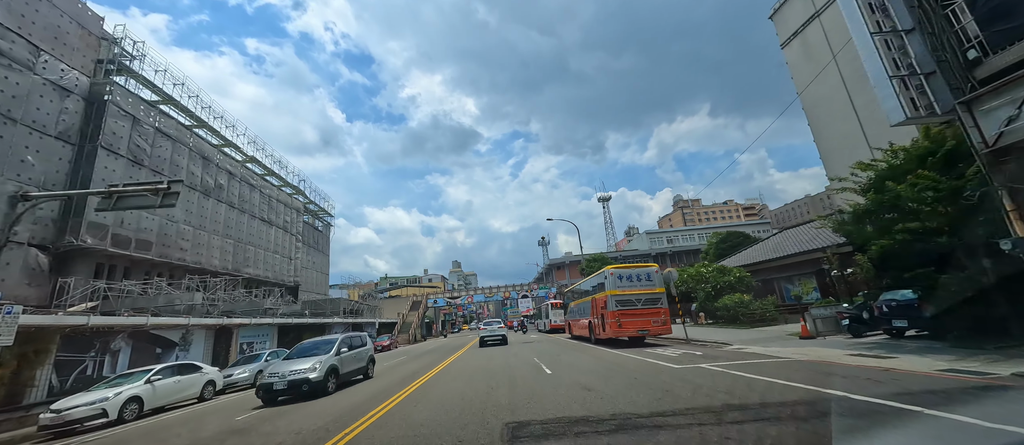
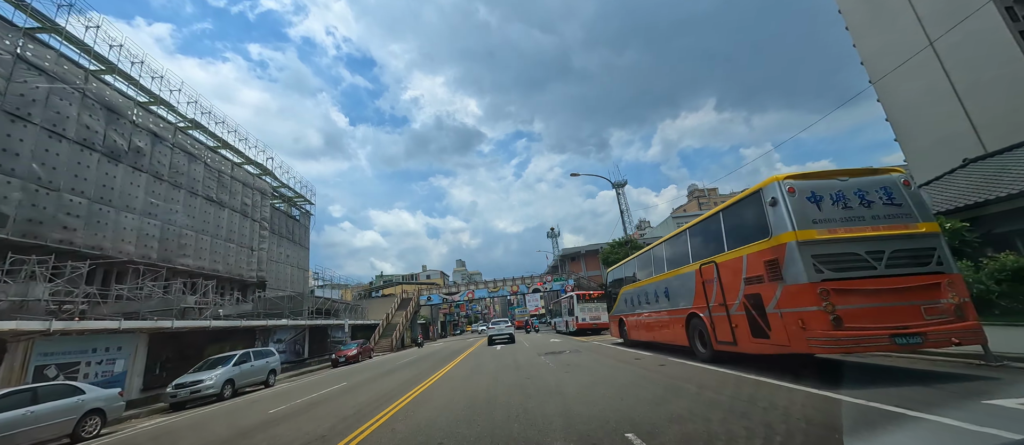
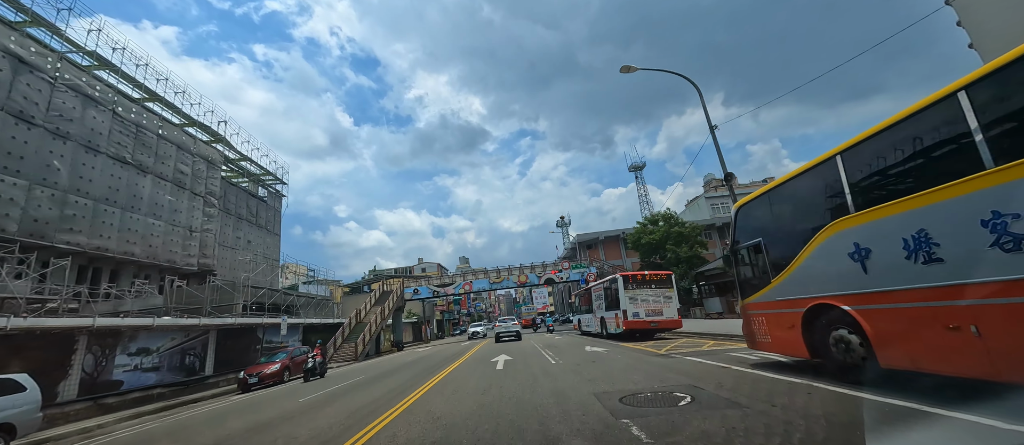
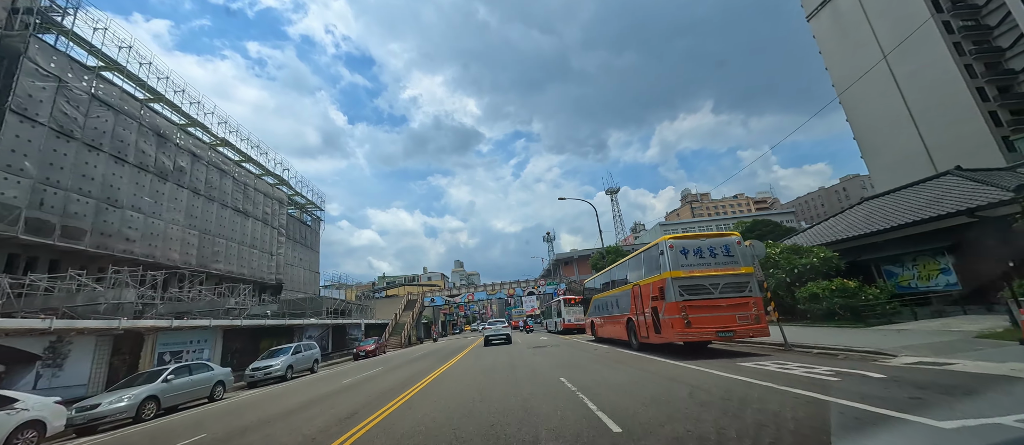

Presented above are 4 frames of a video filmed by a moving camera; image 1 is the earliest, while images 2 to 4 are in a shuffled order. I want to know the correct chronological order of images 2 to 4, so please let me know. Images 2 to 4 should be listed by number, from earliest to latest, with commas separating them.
4, 2, 3
